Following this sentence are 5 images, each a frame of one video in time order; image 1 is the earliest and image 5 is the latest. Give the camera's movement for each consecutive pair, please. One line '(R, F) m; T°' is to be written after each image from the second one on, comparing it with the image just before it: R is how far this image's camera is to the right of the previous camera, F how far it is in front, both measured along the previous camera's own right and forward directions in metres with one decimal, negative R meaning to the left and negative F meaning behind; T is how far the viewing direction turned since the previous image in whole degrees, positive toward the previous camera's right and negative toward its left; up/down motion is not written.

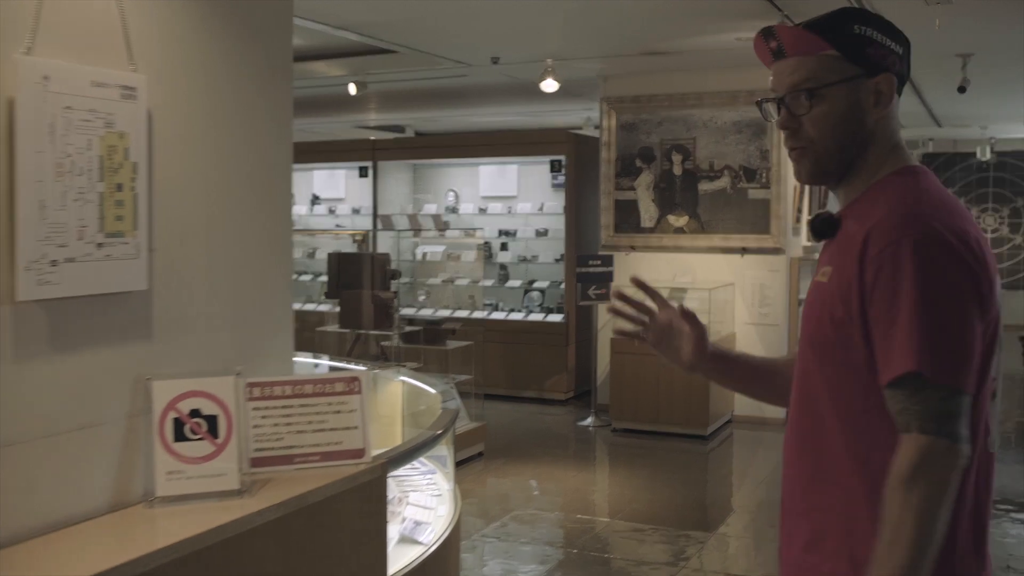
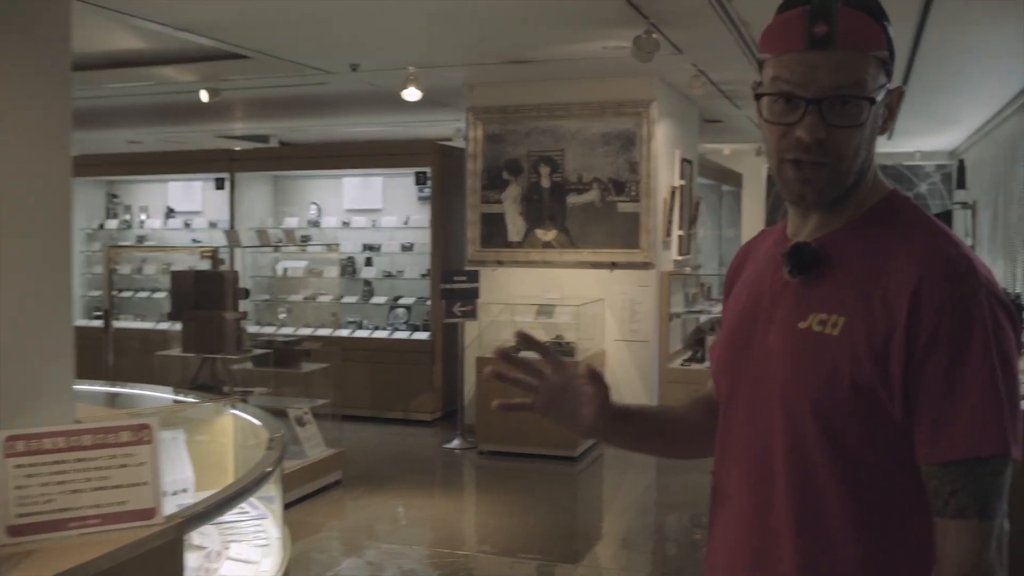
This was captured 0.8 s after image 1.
(+0.2, +0.3) m; +7°
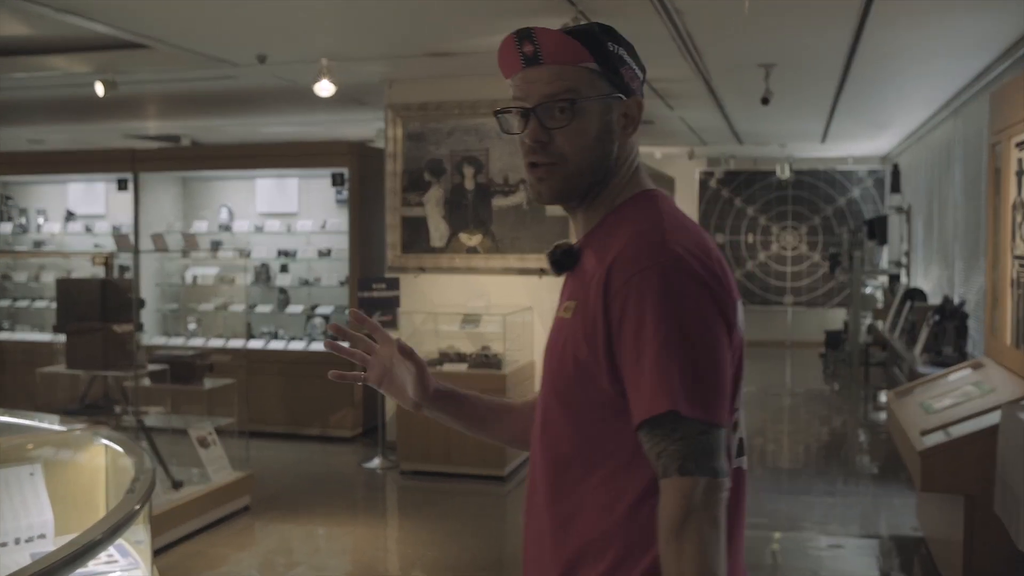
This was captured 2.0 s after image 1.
(+0.1, +0.4) m; +4°
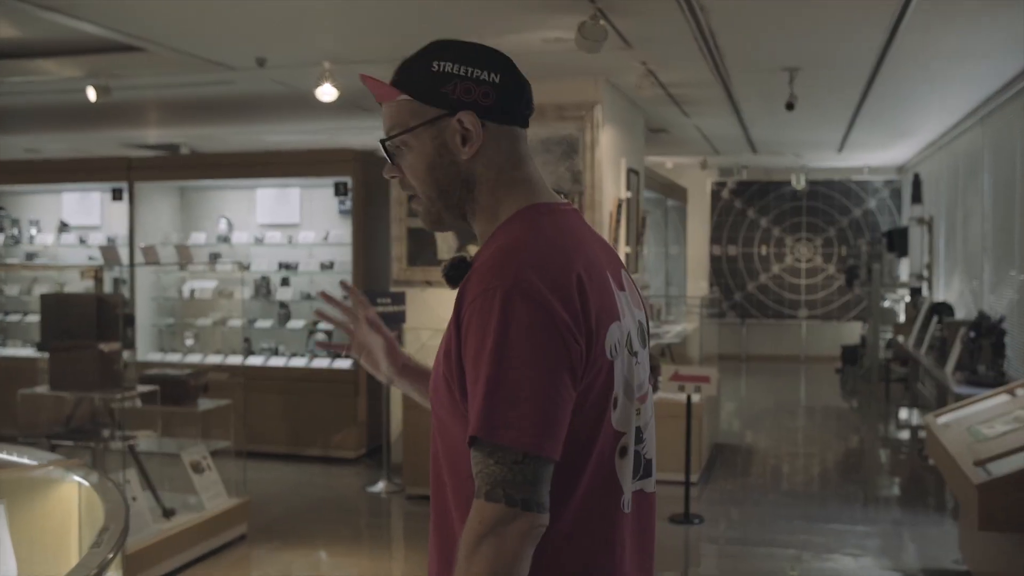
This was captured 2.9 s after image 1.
(0.0, +0.3) m; 0°
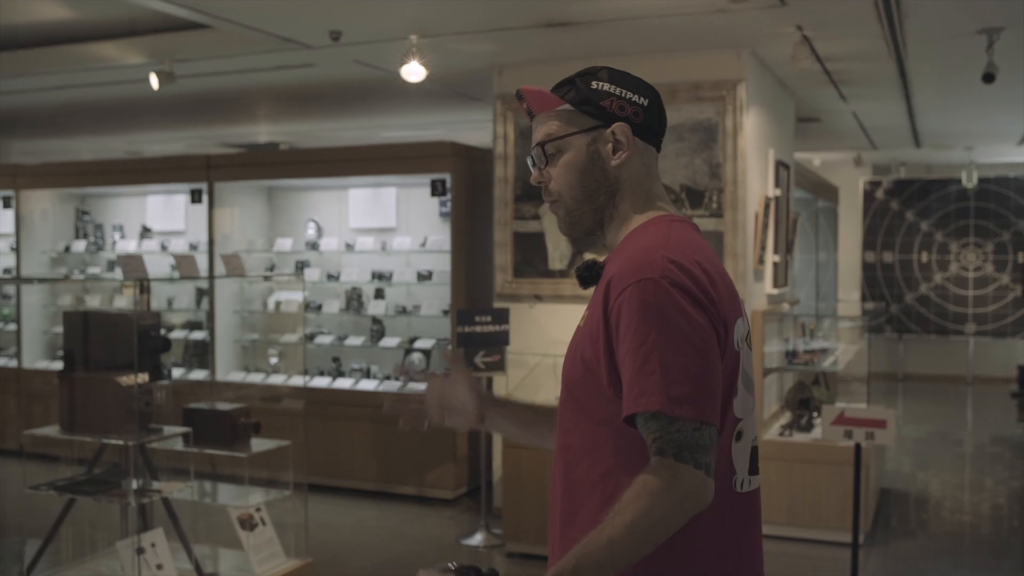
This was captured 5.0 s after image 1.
(0.0, +0.9) m; -8°
